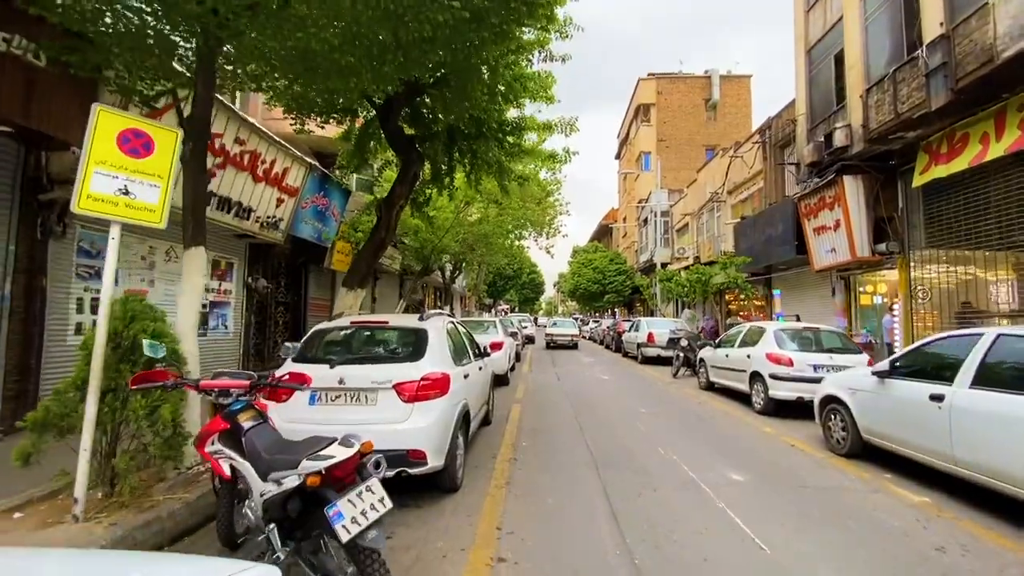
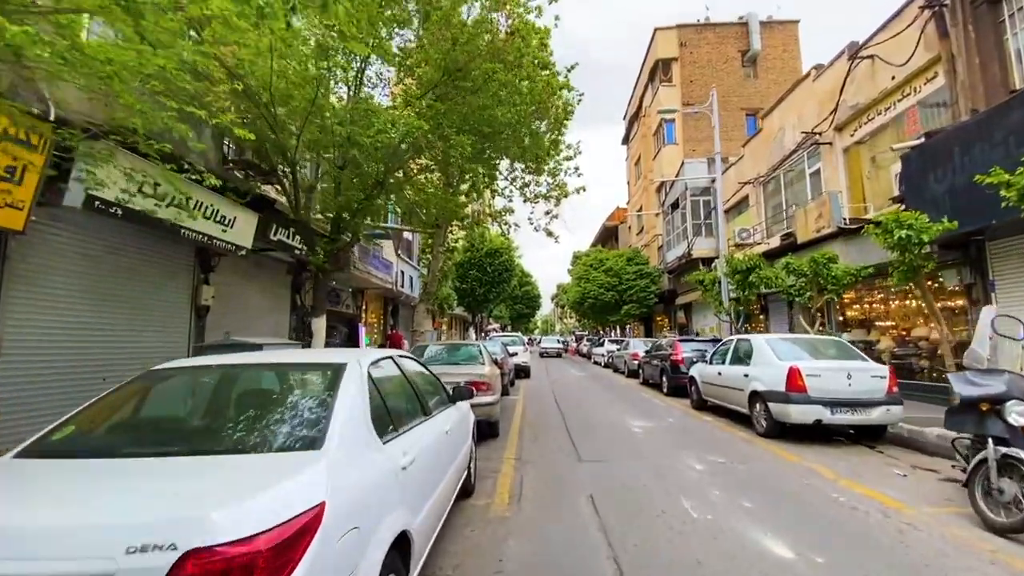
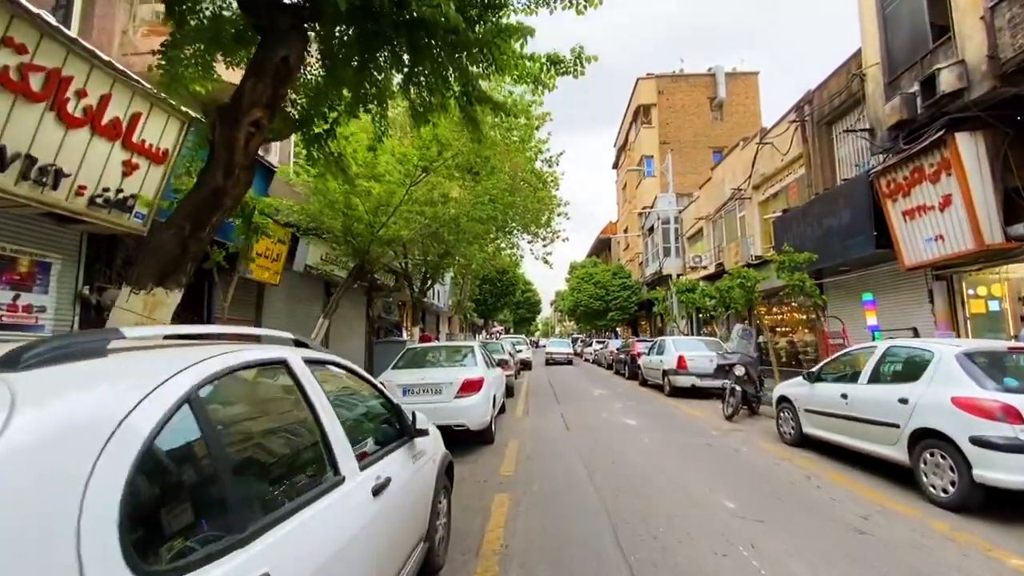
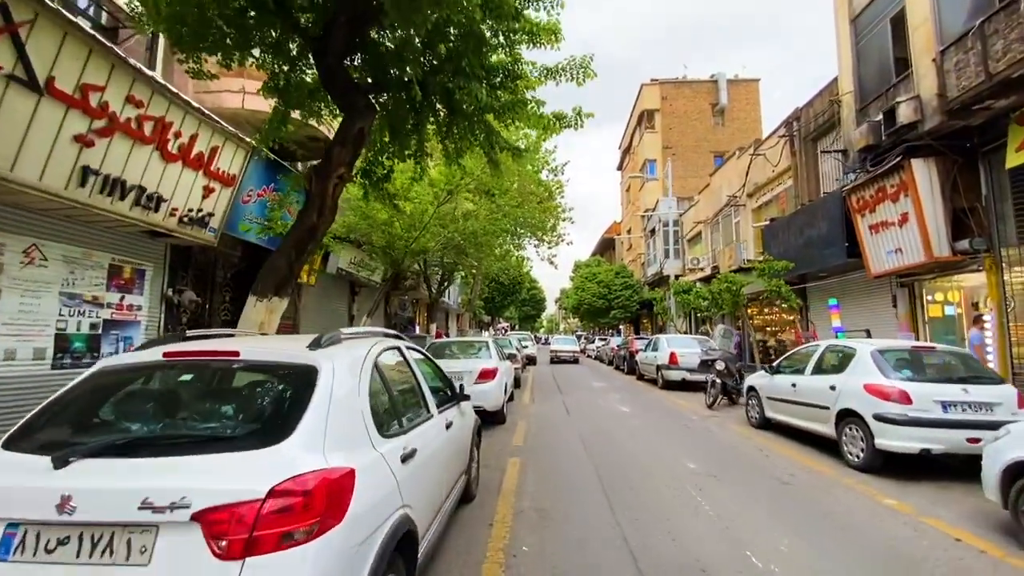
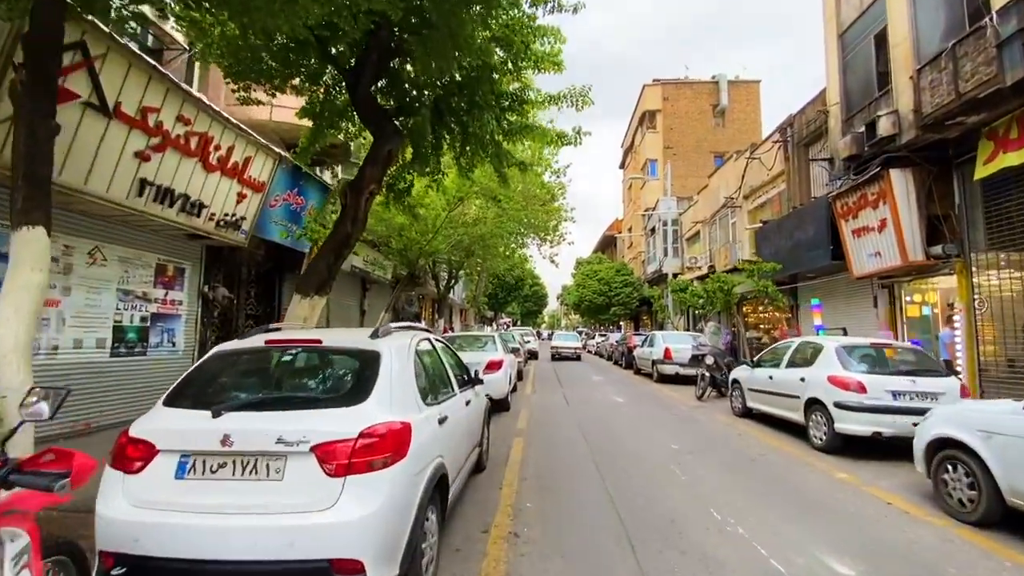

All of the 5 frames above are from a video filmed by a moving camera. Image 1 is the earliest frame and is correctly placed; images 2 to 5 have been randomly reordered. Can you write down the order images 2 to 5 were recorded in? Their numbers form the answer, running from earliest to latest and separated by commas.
5, 4, 3, 2
